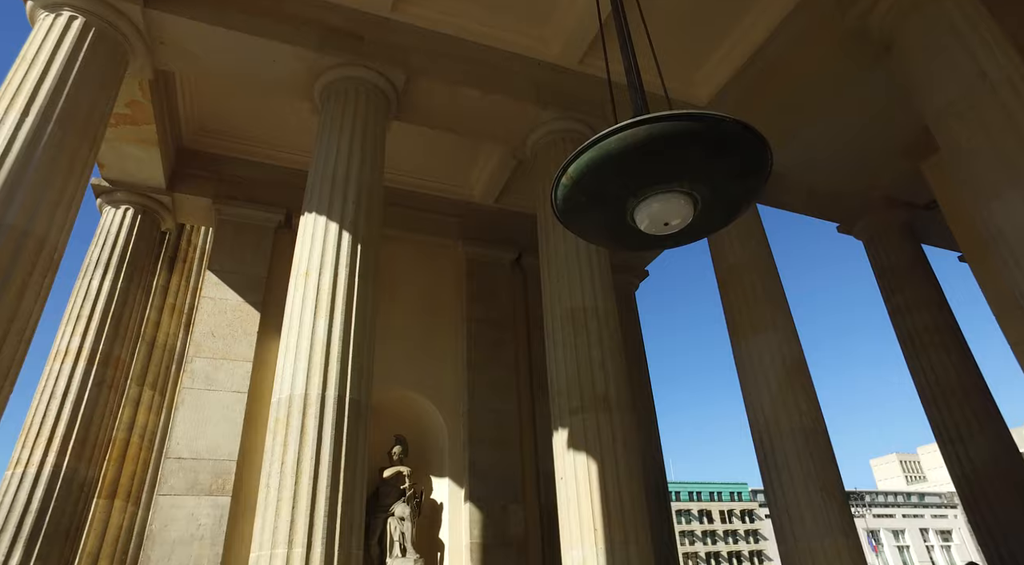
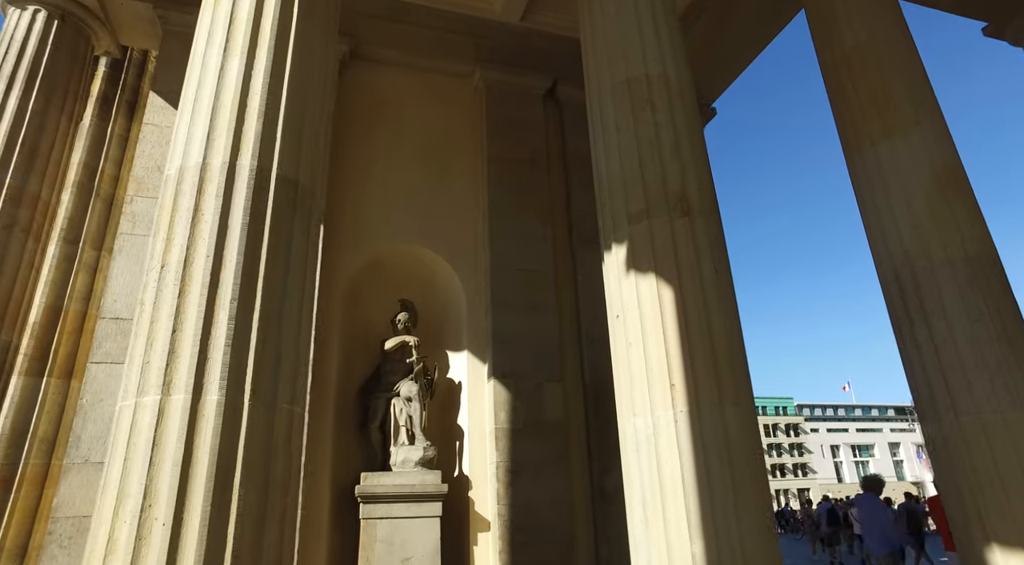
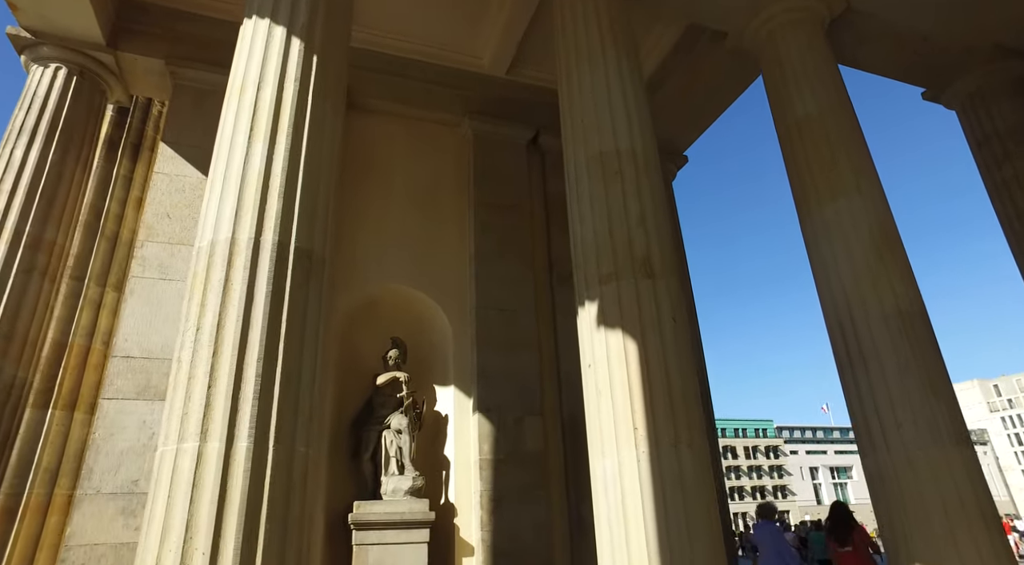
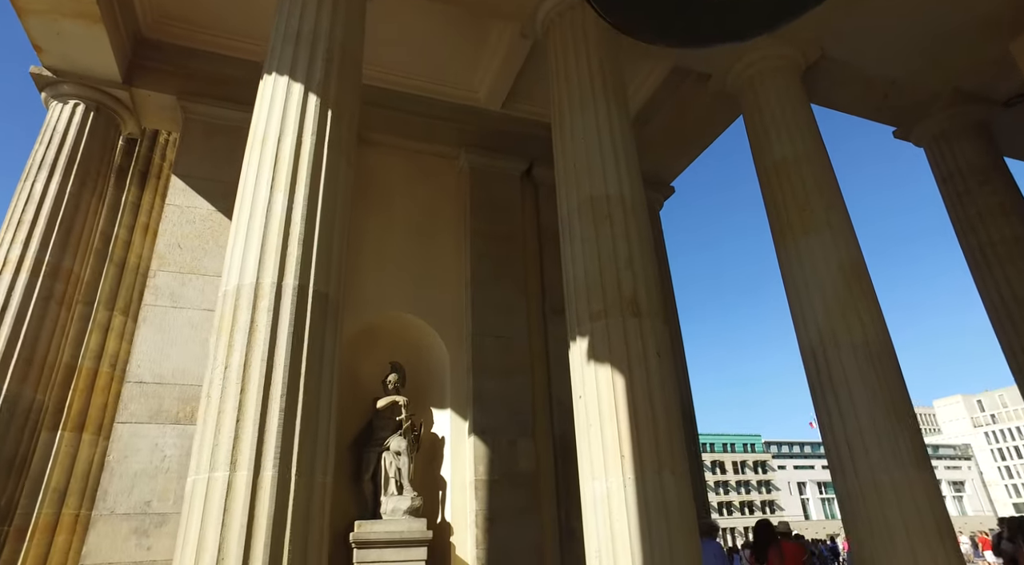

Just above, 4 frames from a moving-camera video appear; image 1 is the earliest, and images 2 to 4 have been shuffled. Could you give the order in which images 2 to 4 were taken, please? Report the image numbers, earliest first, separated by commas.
4, 3, 2
